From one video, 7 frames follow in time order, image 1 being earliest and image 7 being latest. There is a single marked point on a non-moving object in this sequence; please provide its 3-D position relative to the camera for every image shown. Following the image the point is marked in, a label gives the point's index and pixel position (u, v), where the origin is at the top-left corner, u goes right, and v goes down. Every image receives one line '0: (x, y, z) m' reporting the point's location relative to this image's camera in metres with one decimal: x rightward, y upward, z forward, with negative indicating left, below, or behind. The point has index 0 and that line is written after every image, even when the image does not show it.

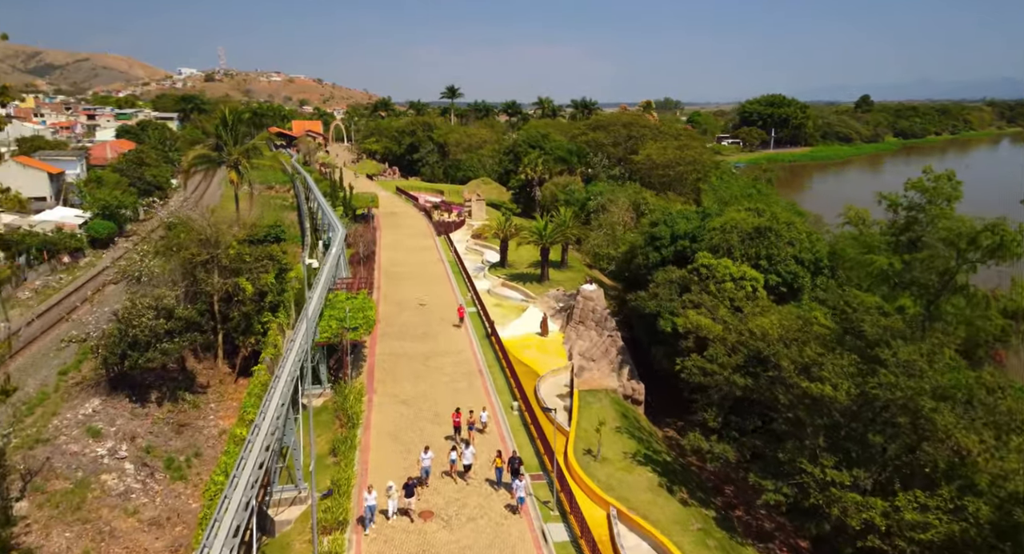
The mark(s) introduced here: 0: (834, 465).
0: (+9.1, -5.2, +16.9) m
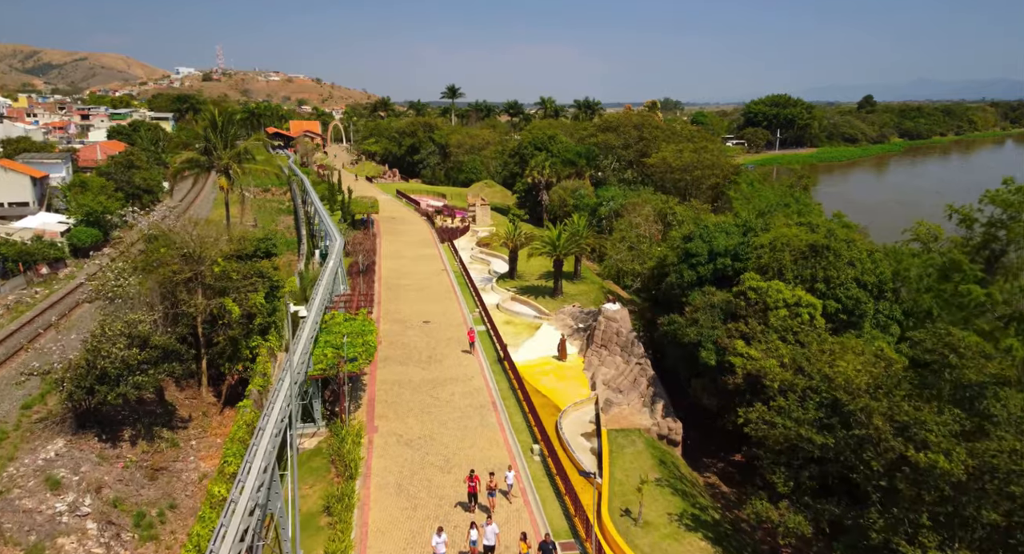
0: (+9.9, -6.2, +13.7) m
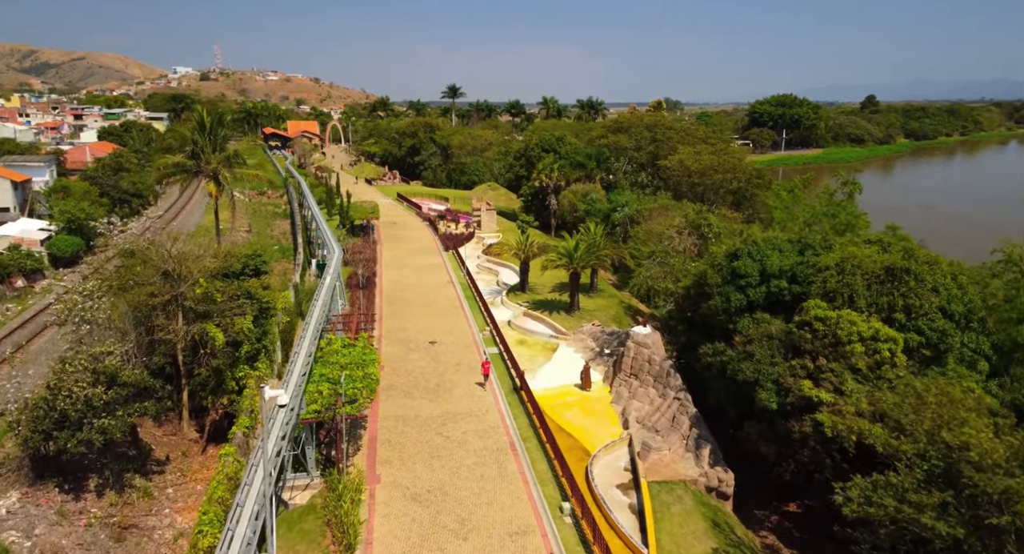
0: (+10.7, -7.2, +10.5) m
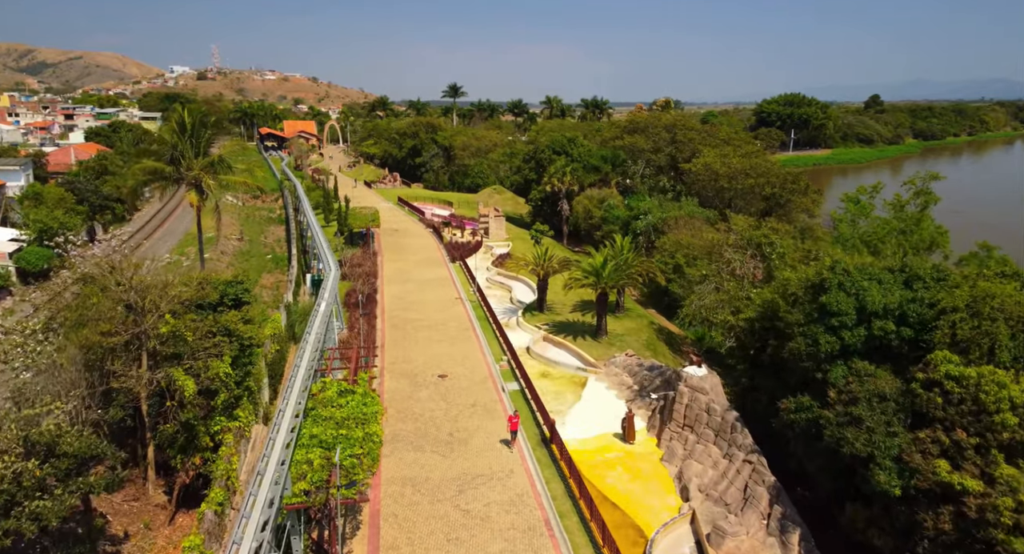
0: (+11.9, -8.4, +6.1) m
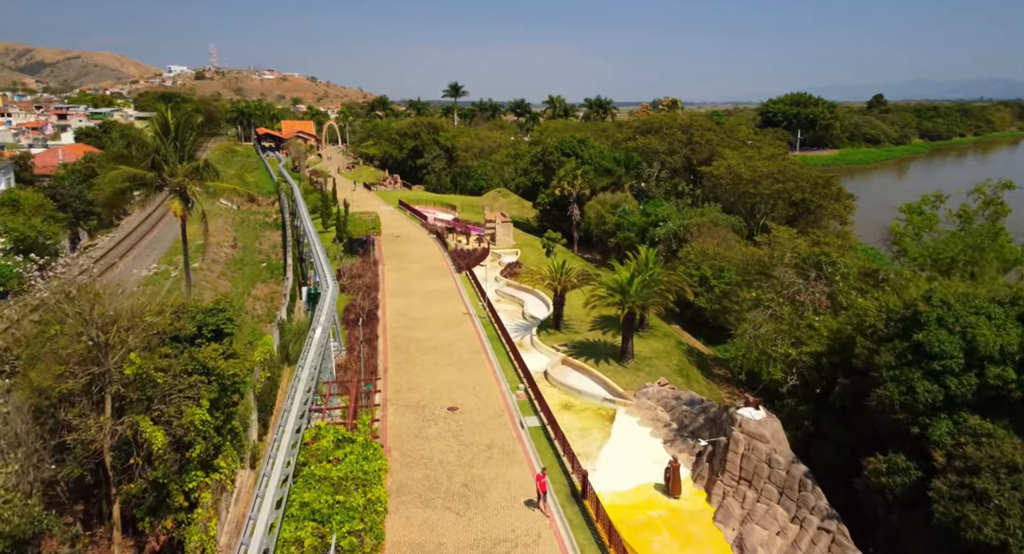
0: (+12.8, -9.3, +2.9) m
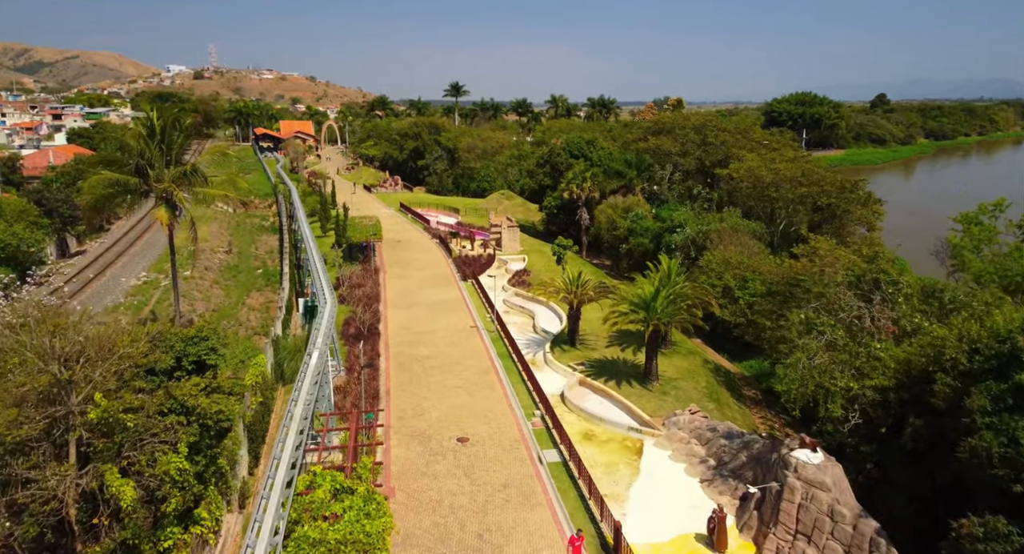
0: (+13.5, -9.9, +0.5) m
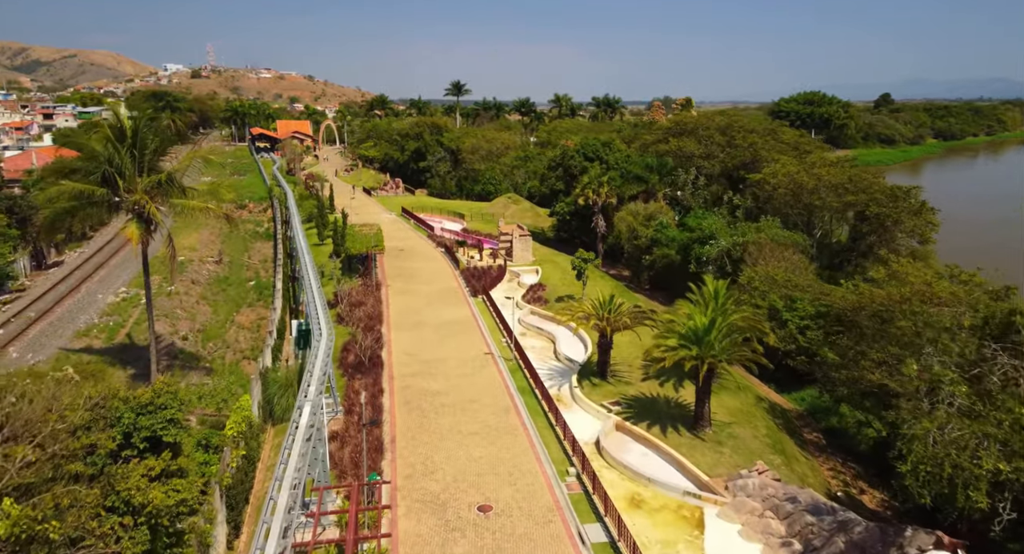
0: (+14.6, -11.1, -3.6) m
